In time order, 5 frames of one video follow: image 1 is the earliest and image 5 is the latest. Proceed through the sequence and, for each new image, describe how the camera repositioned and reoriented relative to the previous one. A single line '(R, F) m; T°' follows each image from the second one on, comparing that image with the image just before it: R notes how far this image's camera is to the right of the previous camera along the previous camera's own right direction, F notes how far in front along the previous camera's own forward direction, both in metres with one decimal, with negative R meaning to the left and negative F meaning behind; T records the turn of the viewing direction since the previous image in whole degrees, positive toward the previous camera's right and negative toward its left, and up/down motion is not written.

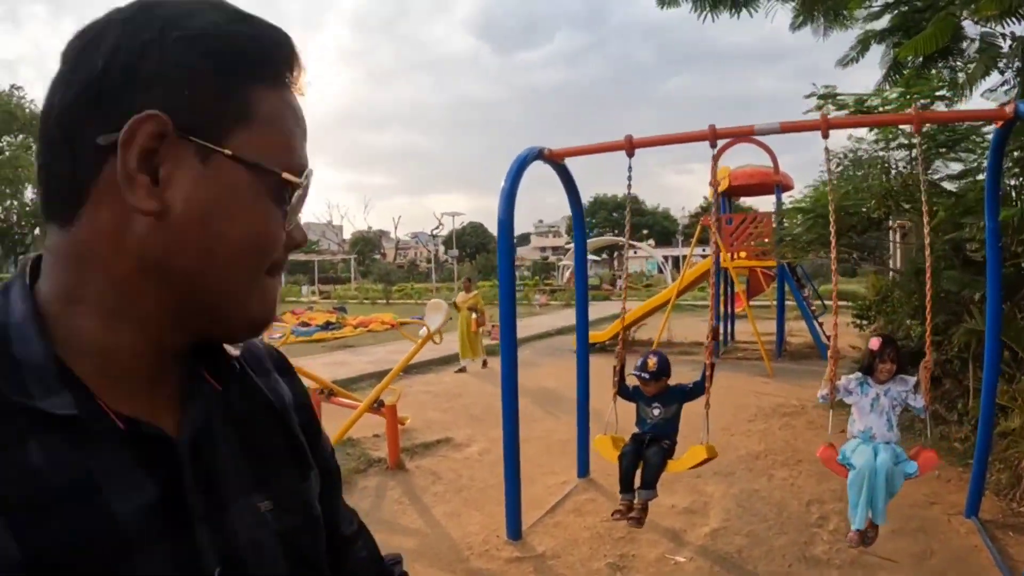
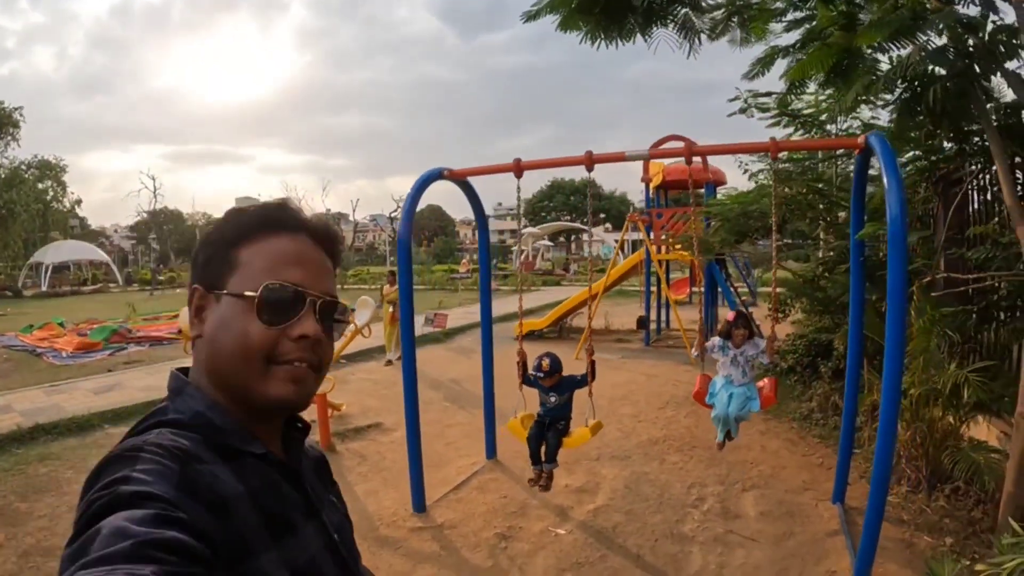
(+0.3, -0.3) m; +3°
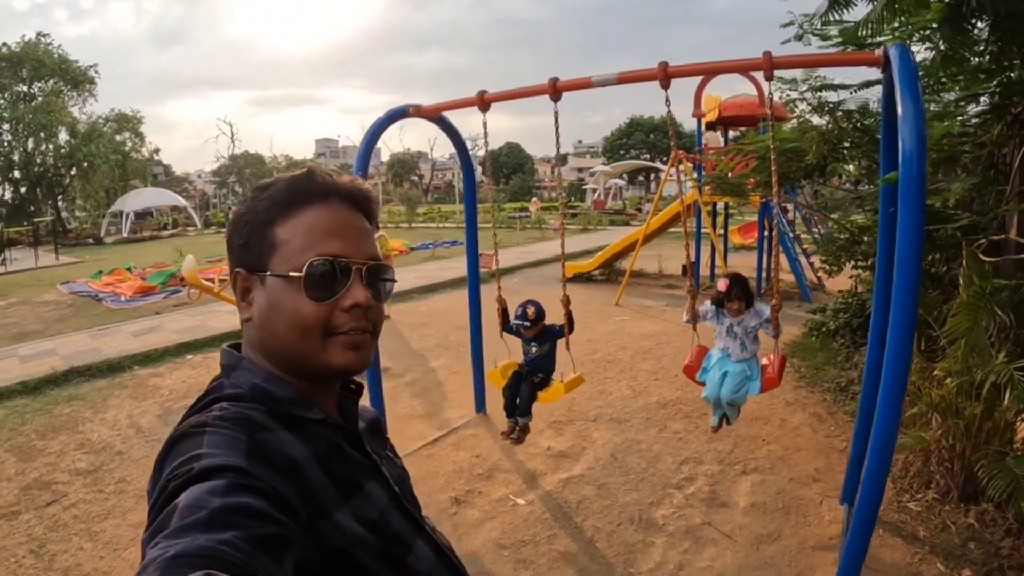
(+0.6, +0.4) m; -7°
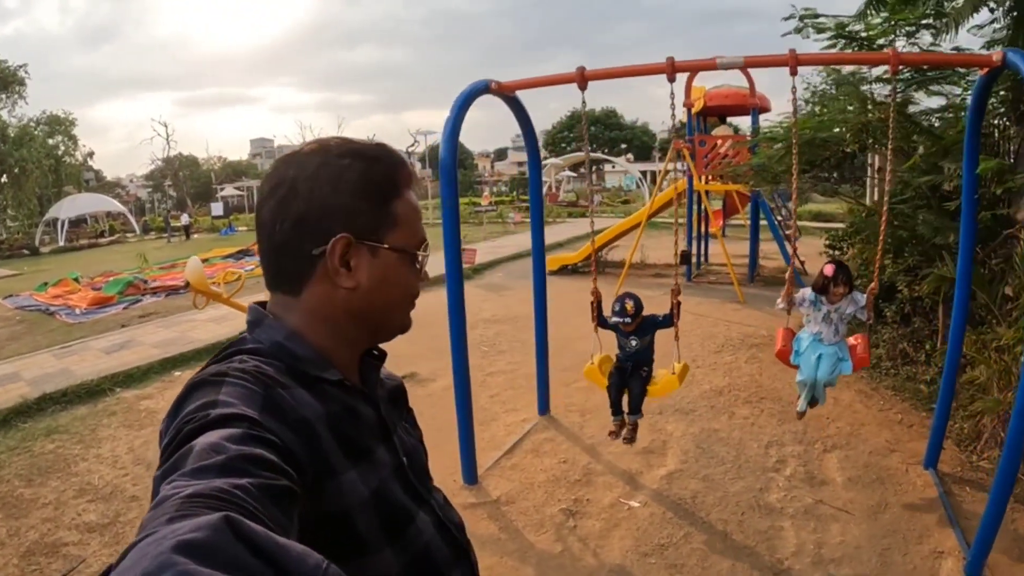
(-0.8, +0.2) m; +5°
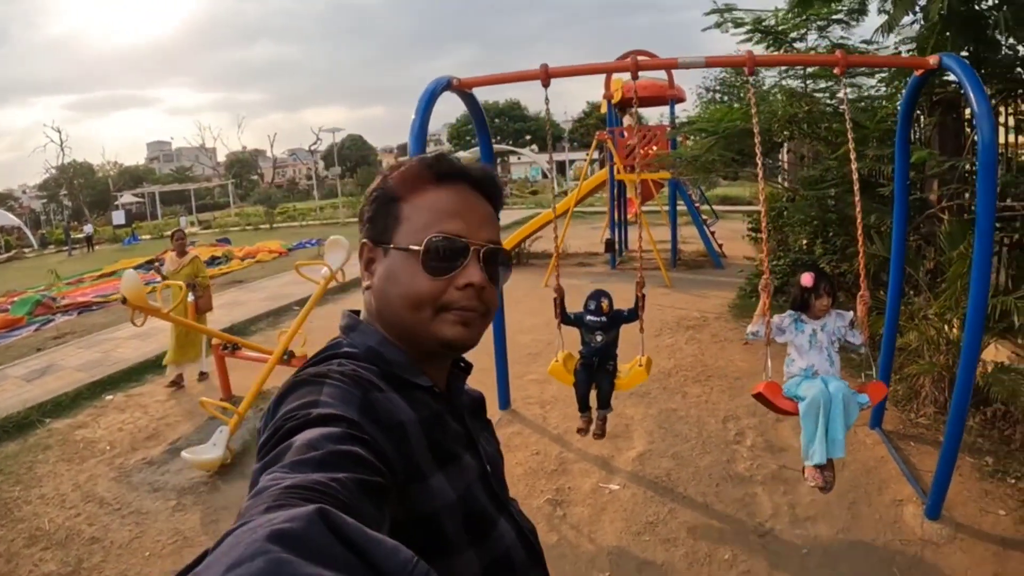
(-0.3, 0.0) m; +7°
